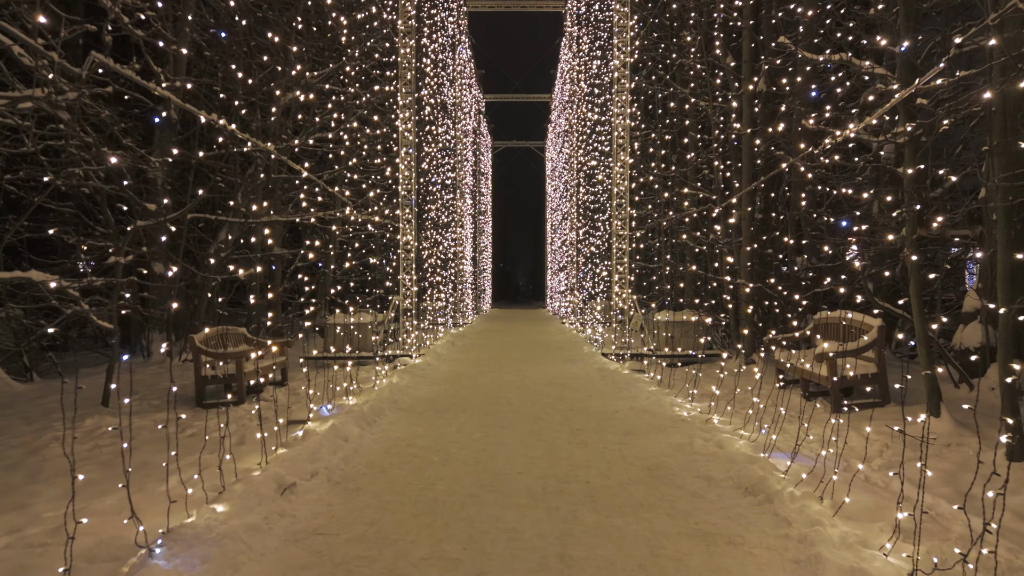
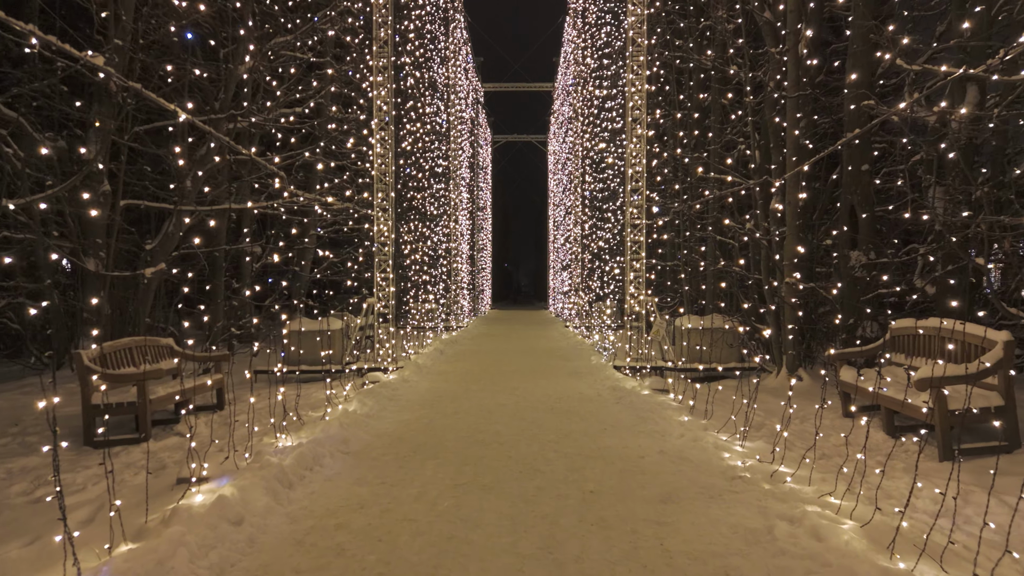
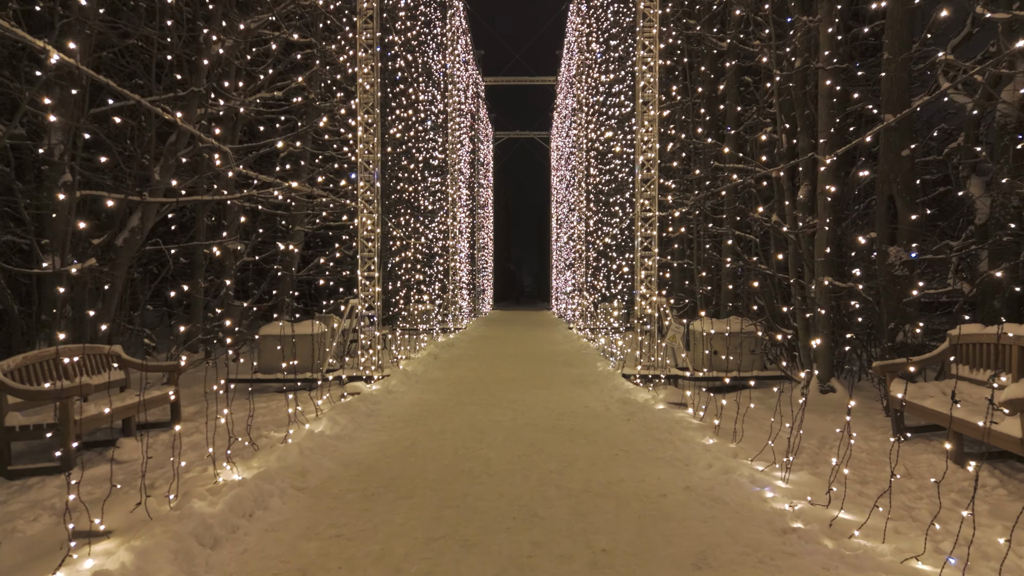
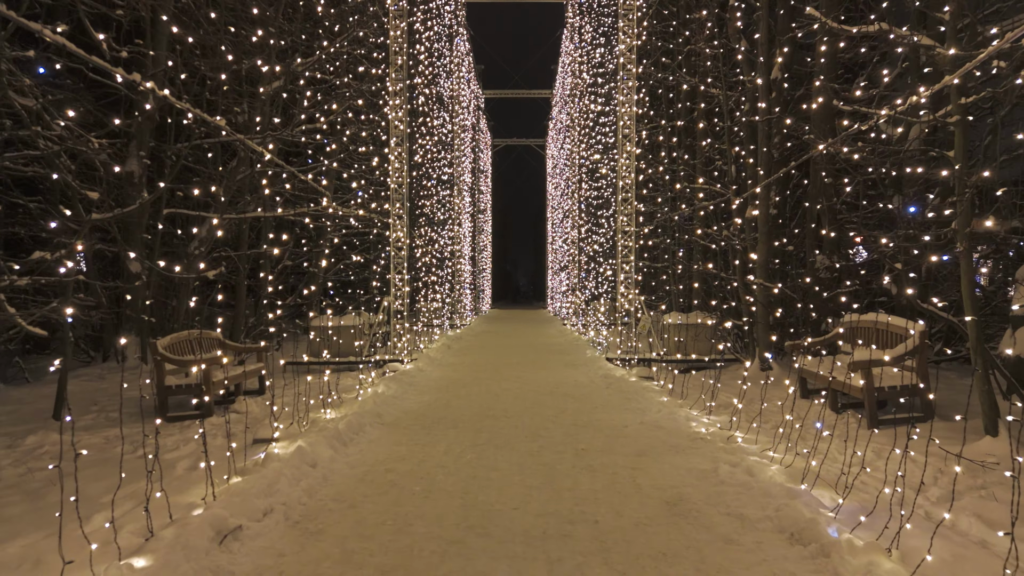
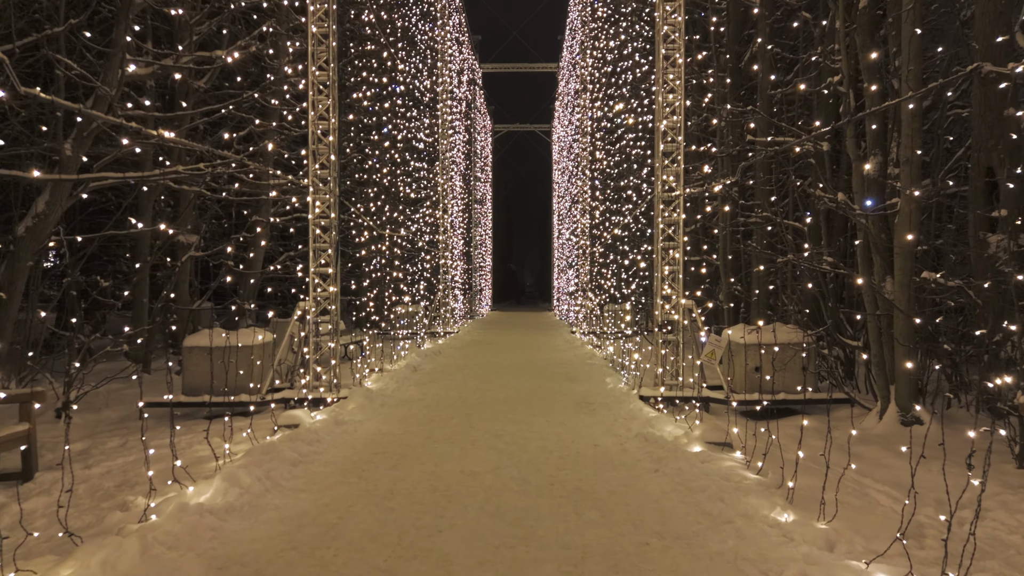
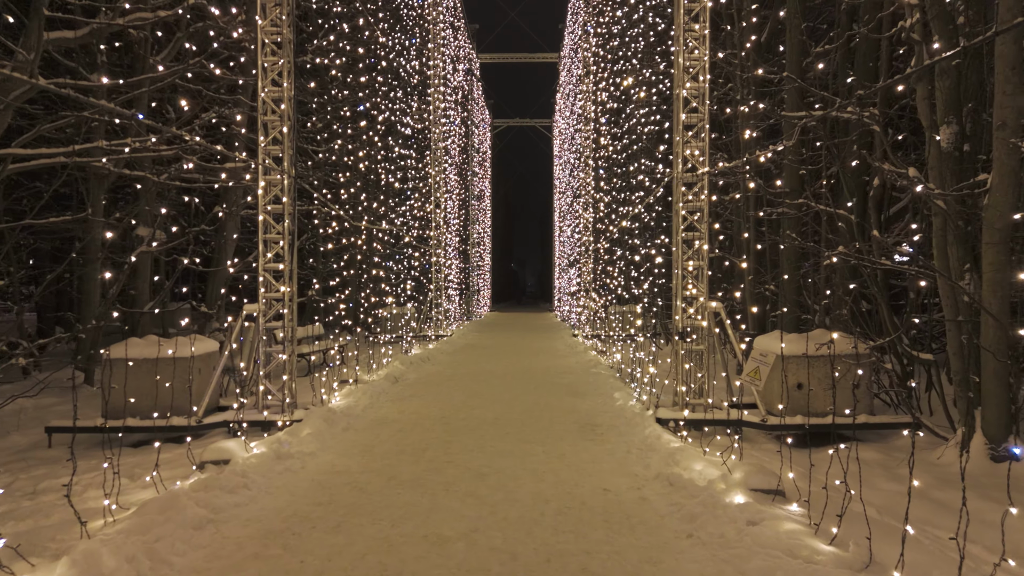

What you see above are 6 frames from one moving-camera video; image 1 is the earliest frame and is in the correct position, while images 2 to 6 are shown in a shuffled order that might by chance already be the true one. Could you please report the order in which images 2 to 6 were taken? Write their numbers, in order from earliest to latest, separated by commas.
4, 2, 3, 5, 6
